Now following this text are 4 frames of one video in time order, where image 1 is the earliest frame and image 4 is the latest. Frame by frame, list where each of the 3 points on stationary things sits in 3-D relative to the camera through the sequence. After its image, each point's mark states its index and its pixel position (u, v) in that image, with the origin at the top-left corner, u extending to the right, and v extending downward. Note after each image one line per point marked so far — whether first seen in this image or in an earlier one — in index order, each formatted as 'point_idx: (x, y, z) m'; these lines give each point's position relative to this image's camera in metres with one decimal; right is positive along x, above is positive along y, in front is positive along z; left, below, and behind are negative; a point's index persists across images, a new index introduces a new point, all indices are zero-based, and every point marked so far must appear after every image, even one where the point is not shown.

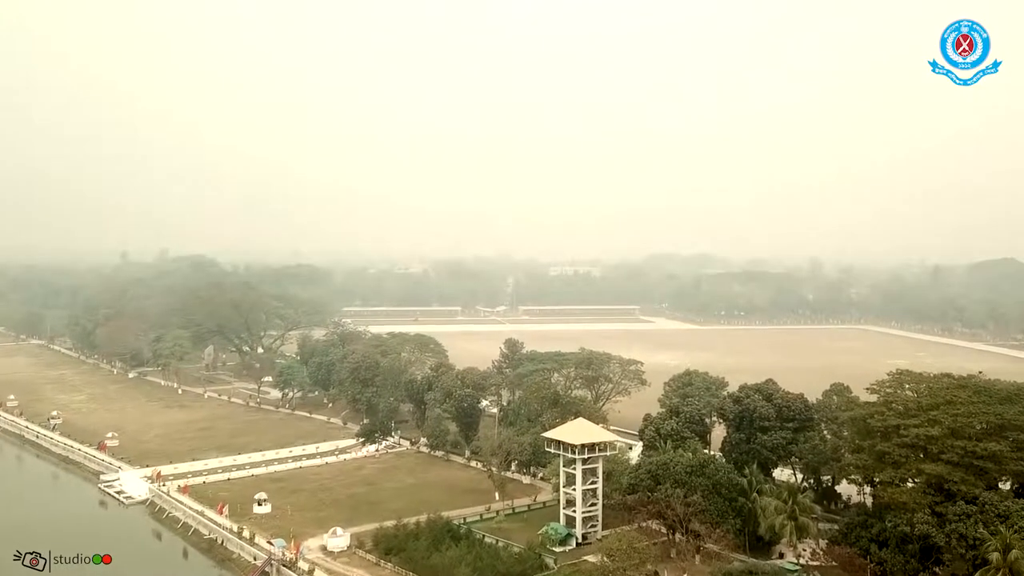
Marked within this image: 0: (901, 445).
0: (+10.6, -4.3, +19.0) m
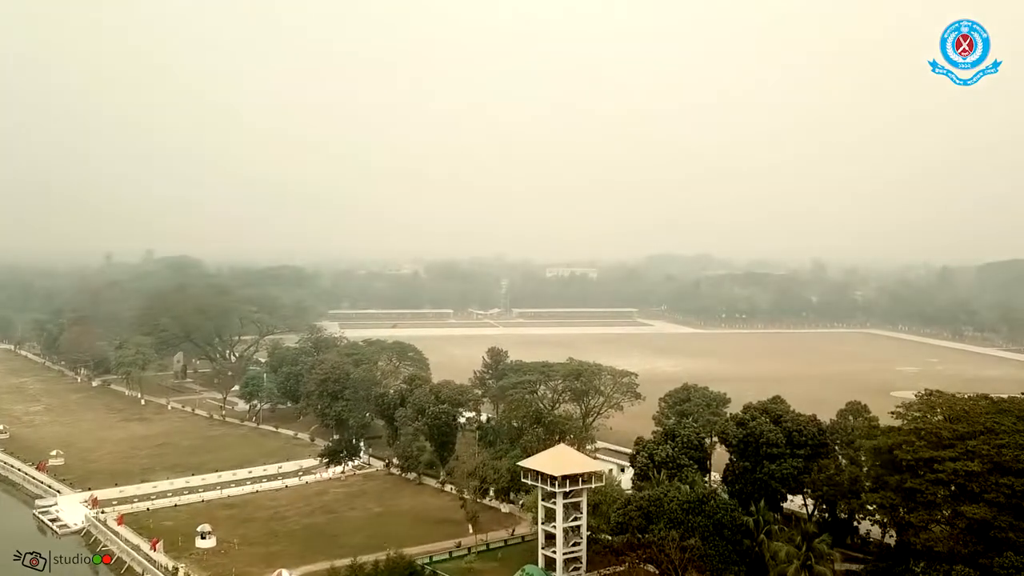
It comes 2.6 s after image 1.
0: (+9.8, -4.5, +16.2) m
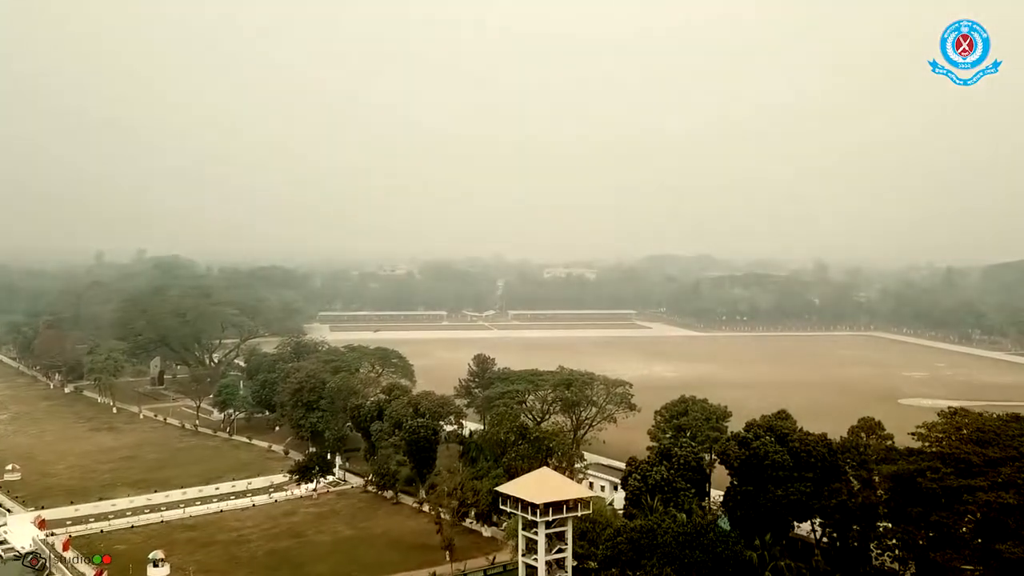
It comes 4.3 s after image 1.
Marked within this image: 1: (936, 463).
0: (+9.2, -4.7, +14.4) m
1: (+9.4, -3.9, +15.4) m
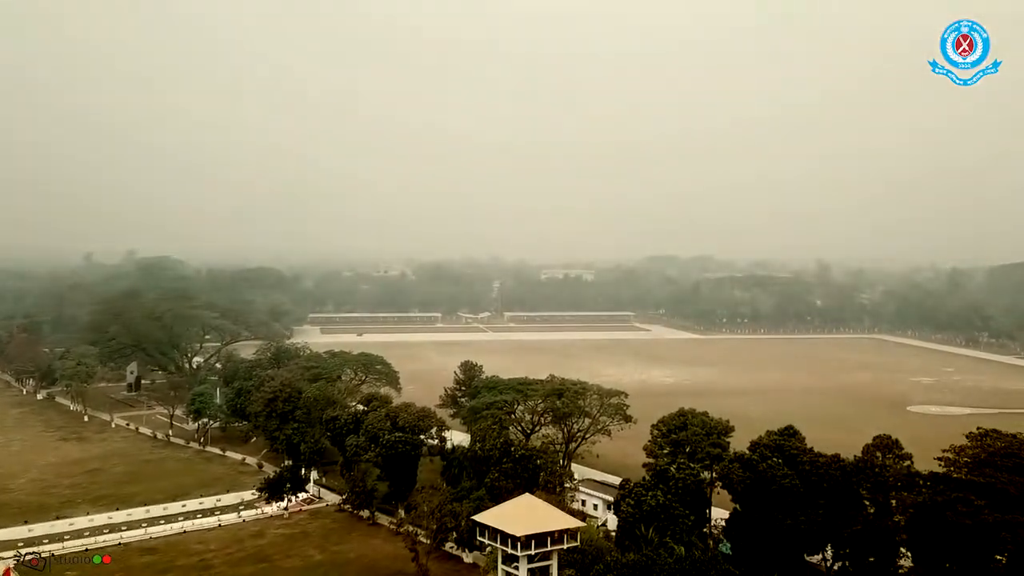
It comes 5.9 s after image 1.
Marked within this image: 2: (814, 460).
0: (+8.7, -4.8, +12.6) m
1: (+8.9, -4.0, +13.7) m
2: (+7.3, -4.1, +16.7) m
